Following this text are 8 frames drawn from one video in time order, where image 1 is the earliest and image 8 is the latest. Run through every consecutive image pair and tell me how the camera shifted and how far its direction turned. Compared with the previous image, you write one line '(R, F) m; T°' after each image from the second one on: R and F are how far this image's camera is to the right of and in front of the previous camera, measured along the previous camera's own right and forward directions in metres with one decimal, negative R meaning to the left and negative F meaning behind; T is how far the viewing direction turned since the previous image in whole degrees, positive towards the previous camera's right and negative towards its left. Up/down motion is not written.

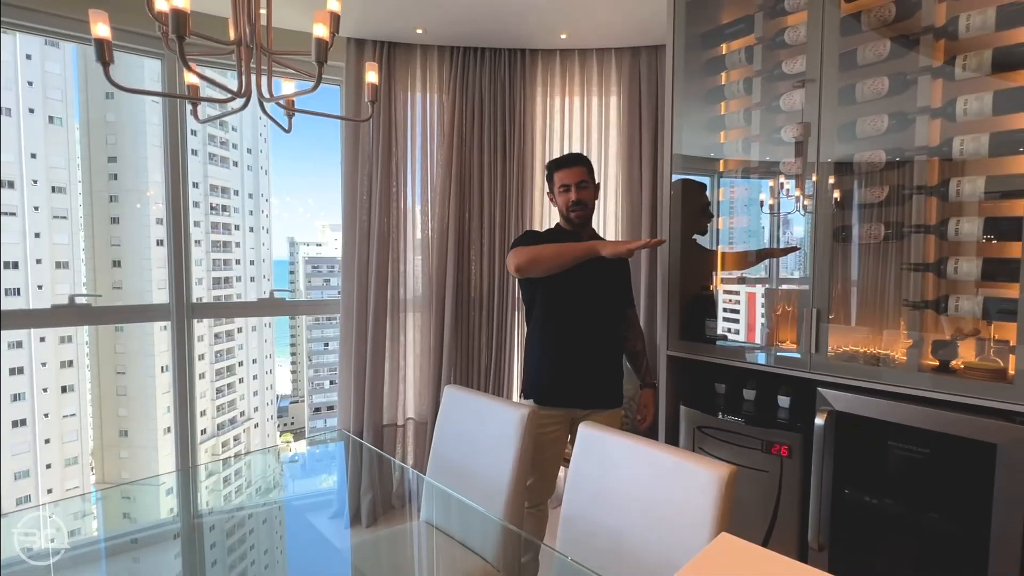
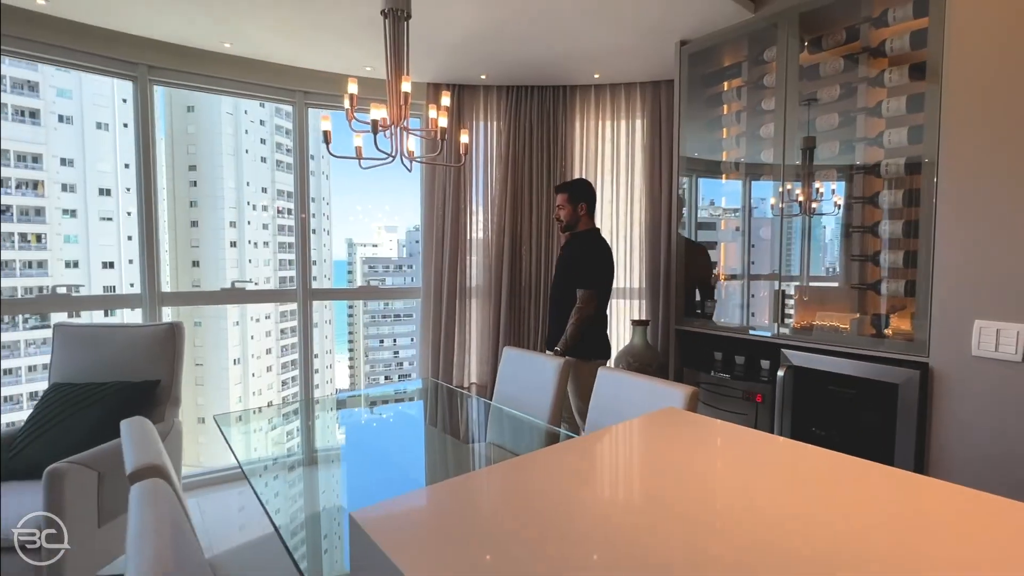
(0.0, -0.7) m; -5°
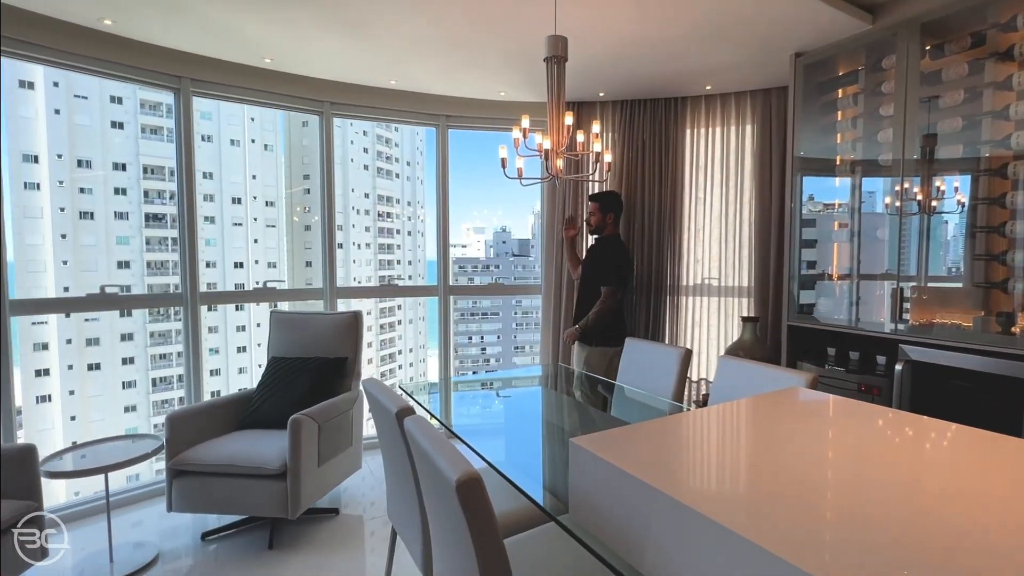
(-0.2, -0.4) m; -9°
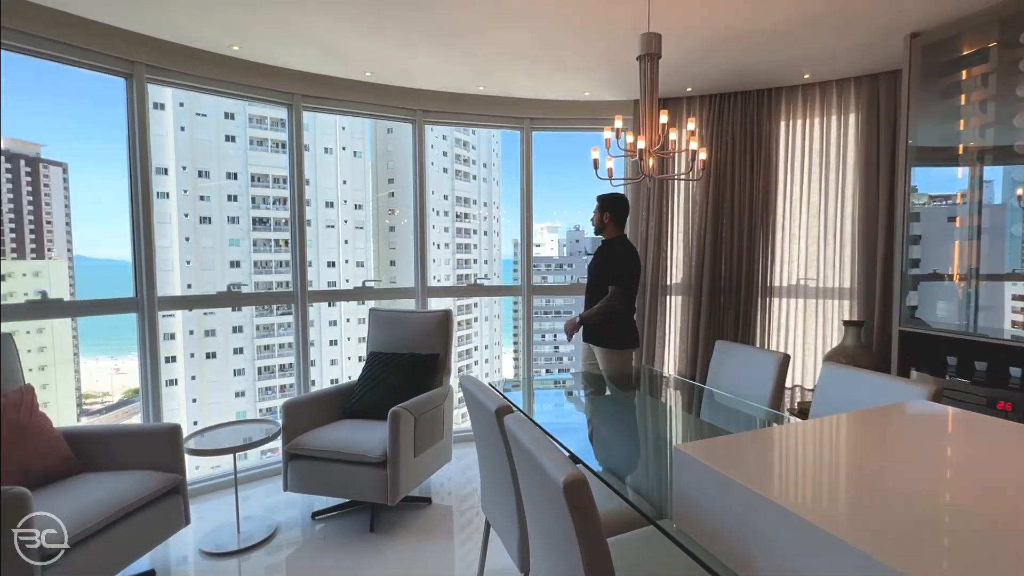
(-0.1, 0.0) m; -8°
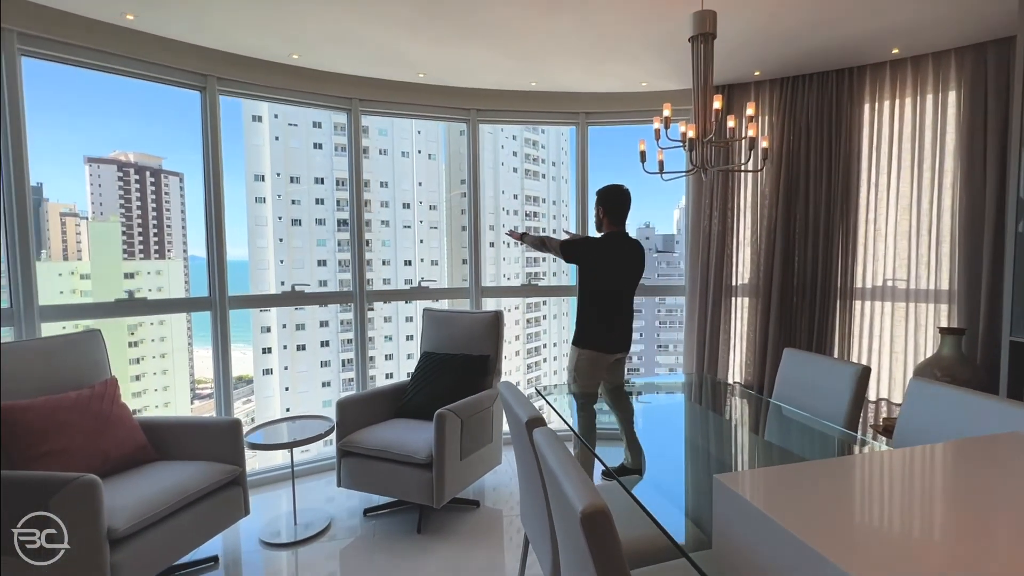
(+0.1, +0.1) m; -8°
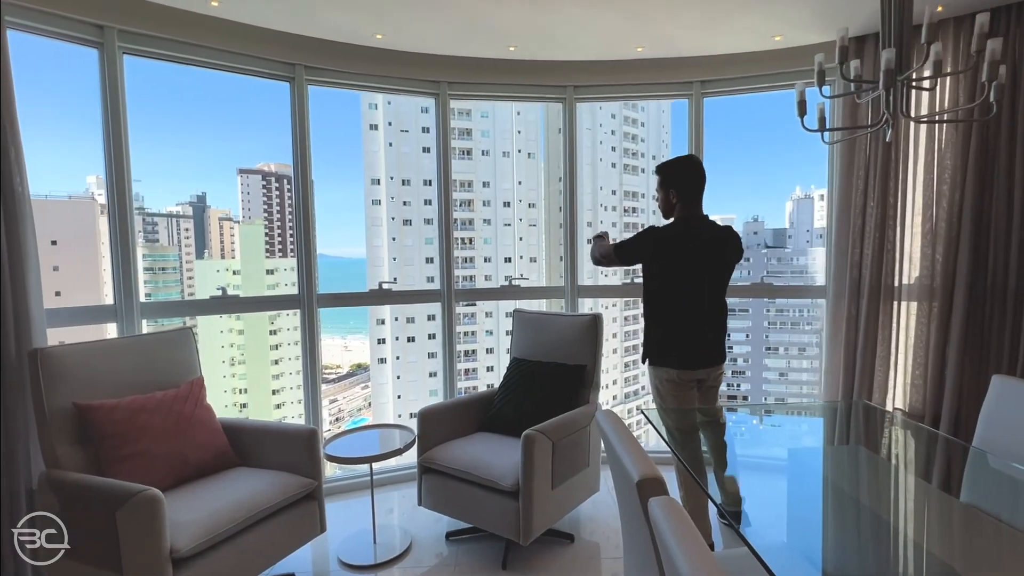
(0.0, +0.4) m; -11°
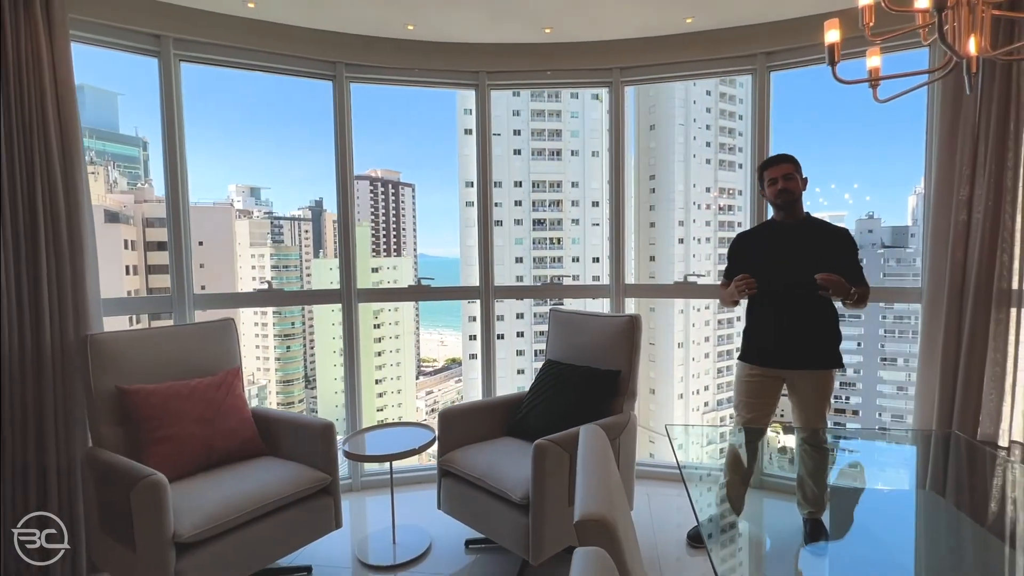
(+0.3, +0.2) m; -10°
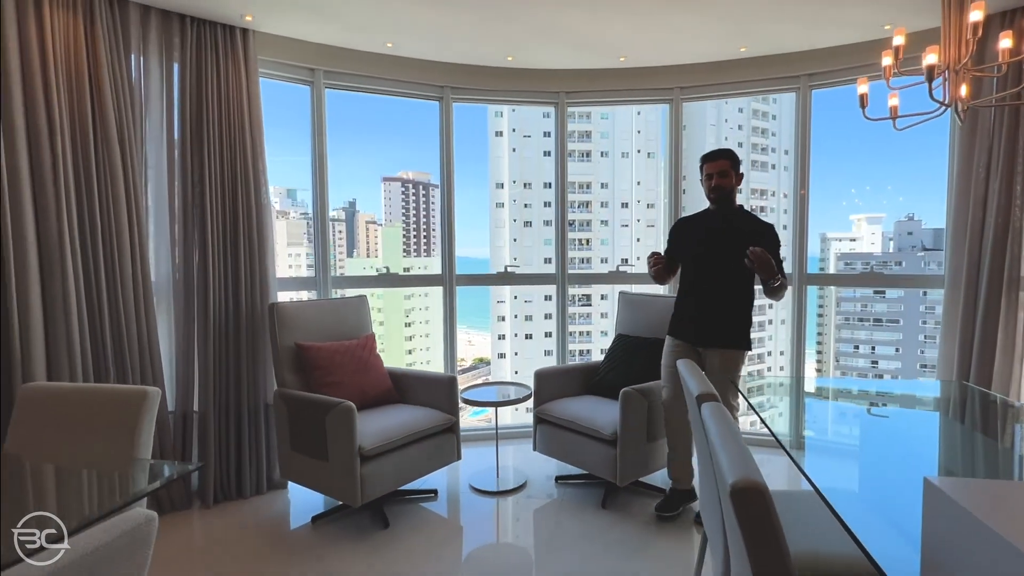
(-0.3, -0.5) m; -3°
